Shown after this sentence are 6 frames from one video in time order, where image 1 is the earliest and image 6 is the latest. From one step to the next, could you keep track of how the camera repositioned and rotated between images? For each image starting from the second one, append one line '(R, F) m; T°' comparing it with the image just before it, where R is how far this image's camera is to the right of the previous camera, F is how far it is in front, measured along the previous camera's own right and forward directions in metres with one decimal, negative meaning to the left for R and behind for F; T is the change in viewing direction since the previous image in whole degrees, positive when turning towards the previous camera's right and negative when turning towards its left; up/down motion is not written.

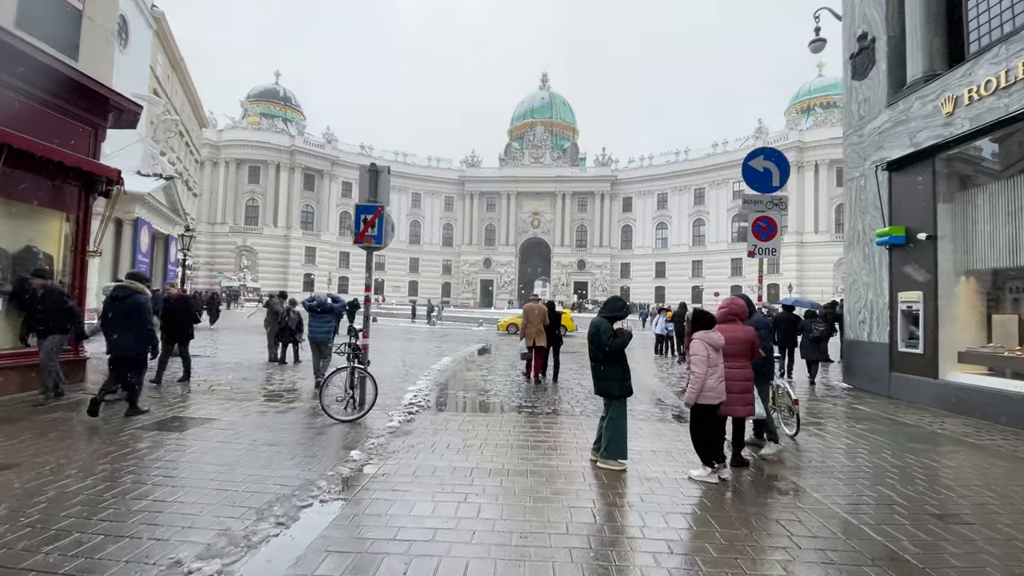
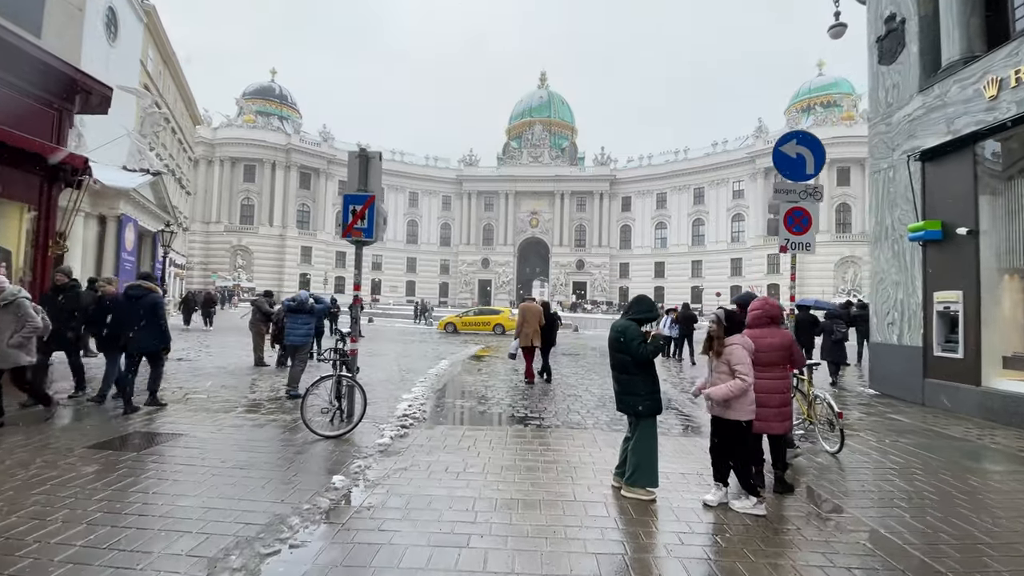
(-0.1, +0.8) m; 0°
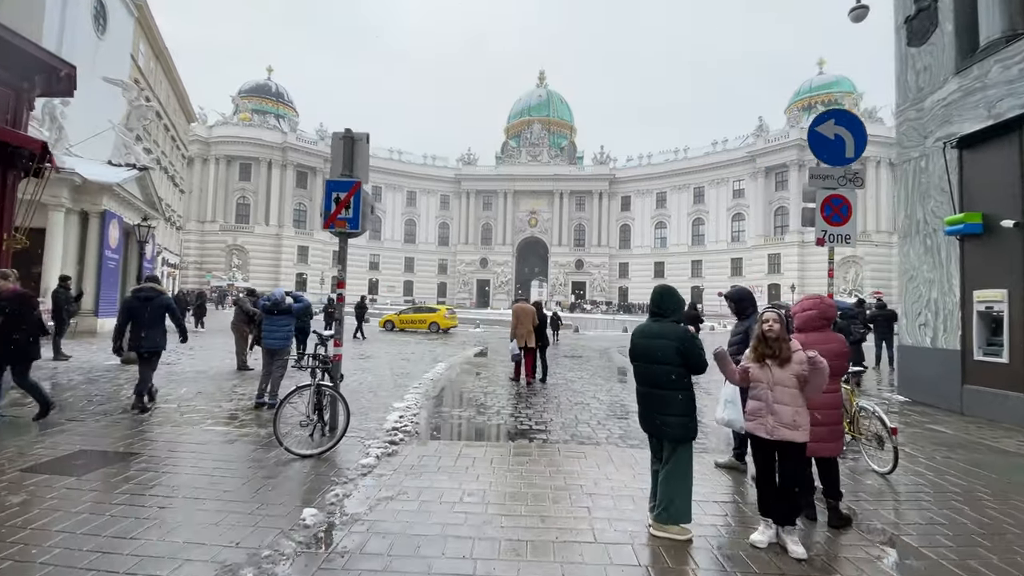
(-0.1, +0.8) m; 0°
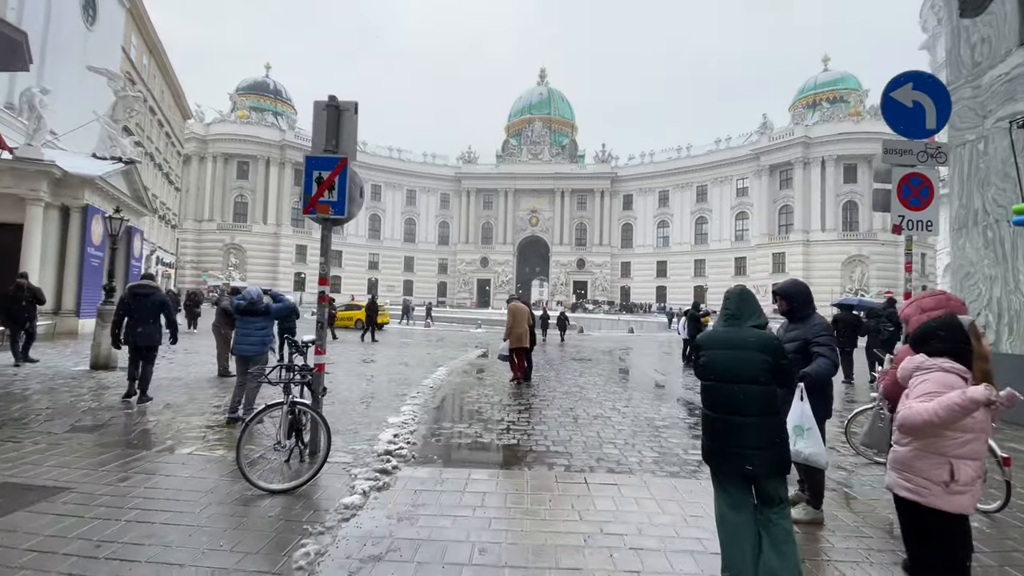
(-0.2, +1.0) m; 0°
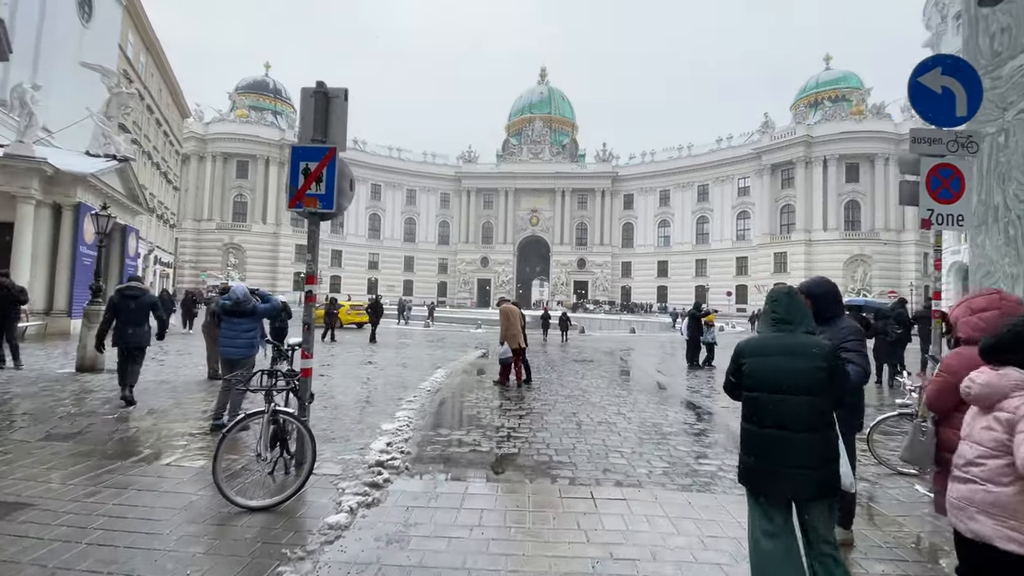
(0.0, +0.4) m; 0°
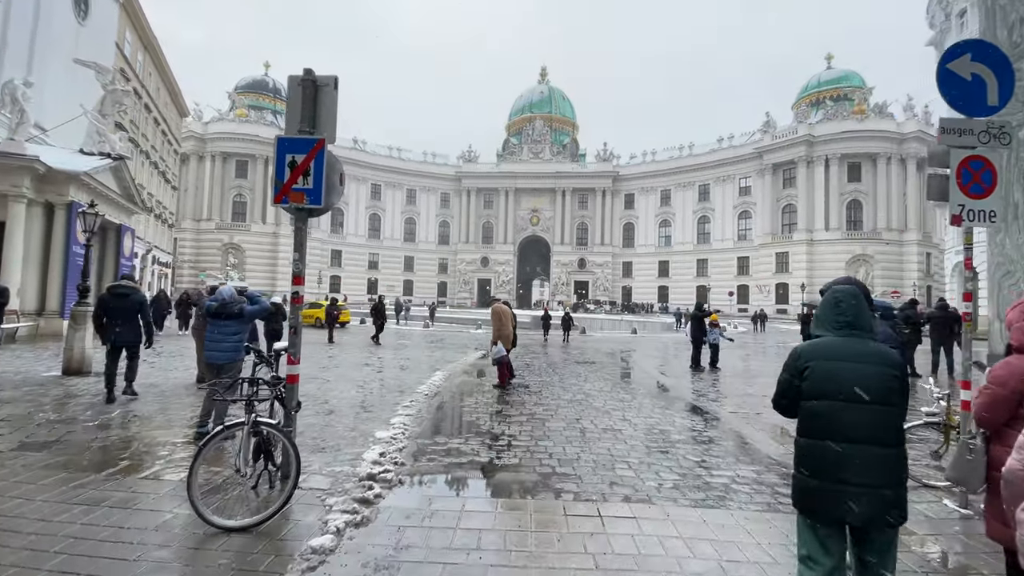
(0.0, +0.3) m; 0°
